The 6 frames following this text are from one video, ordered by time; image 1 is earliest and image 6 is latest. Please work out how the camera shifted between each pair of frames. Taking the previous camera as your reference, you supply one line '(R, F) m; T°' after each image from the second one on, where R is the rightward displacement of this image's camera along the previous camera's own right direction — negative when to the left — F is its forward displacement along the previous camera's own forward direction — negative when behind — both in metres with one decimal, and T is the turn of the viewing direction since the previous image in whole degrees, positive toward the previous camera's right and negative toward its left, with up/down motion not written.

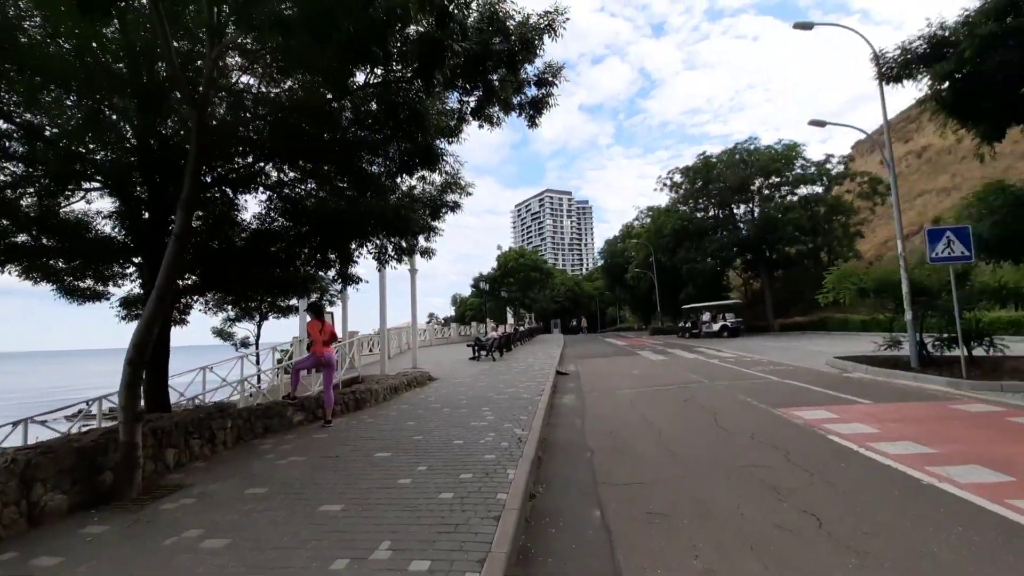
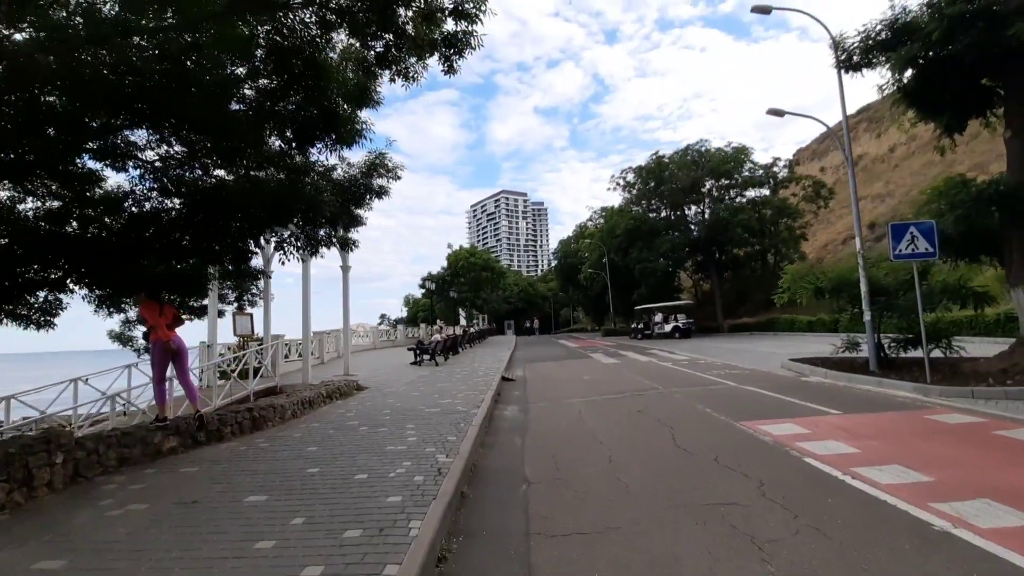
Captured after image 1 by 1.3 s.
(+0.4, +1.3) m; +5°
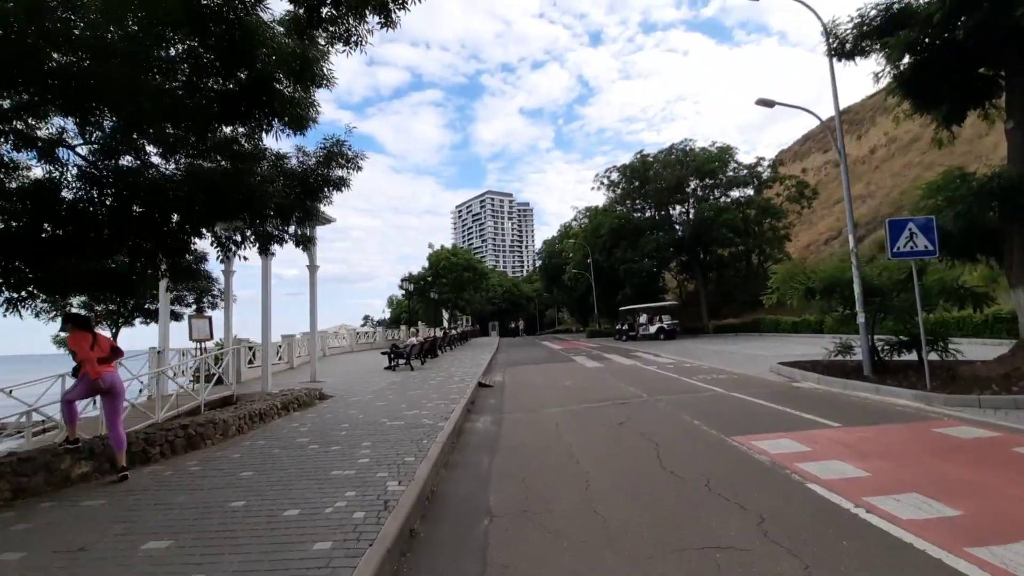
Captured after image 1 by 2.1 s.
(+0.3, +0.8) m; +2°
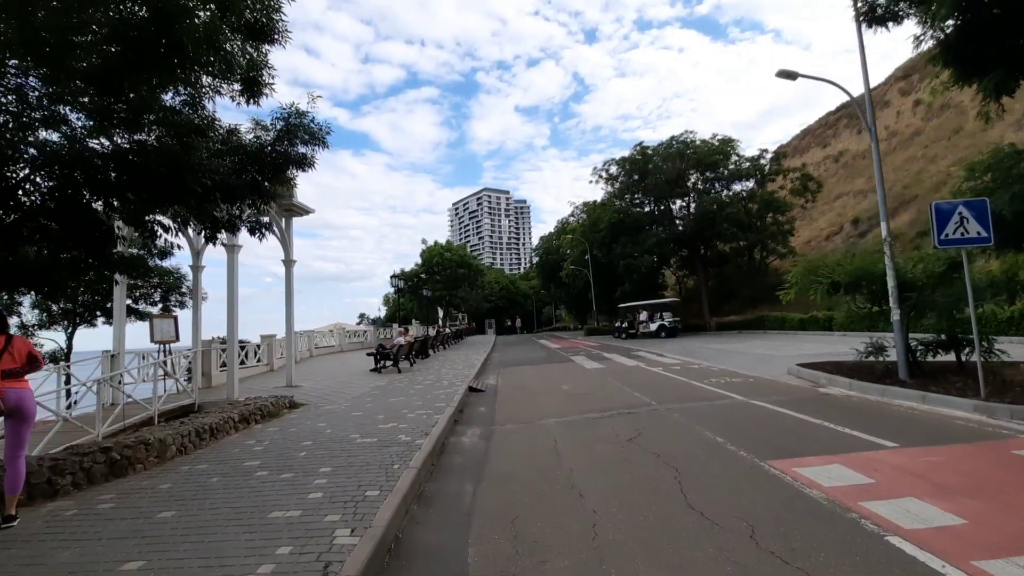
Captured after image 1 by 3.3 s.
(+0.1, +1.3) m; 0°
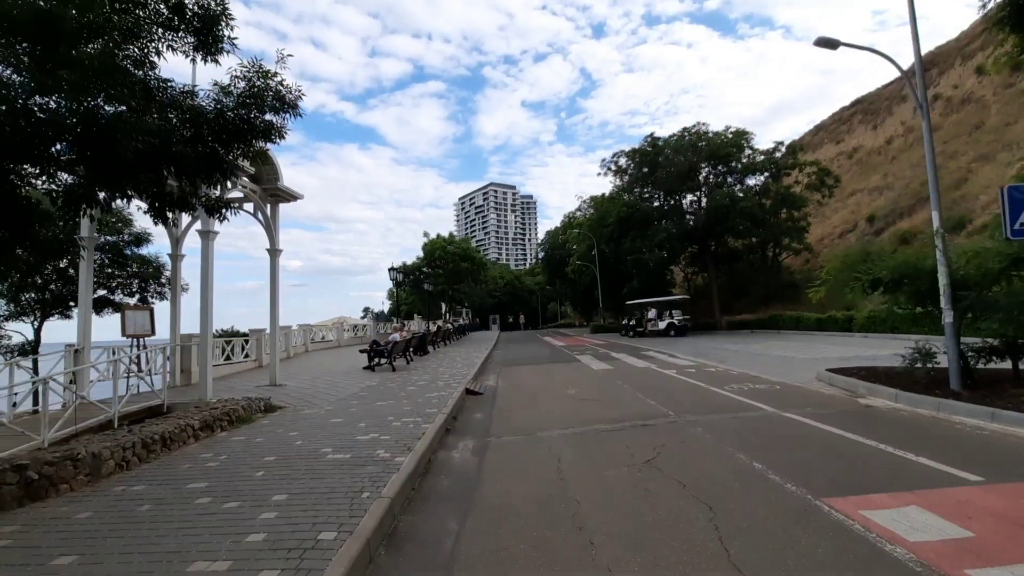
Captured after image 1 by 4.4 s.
(+0.1, +1.1) m; -1°
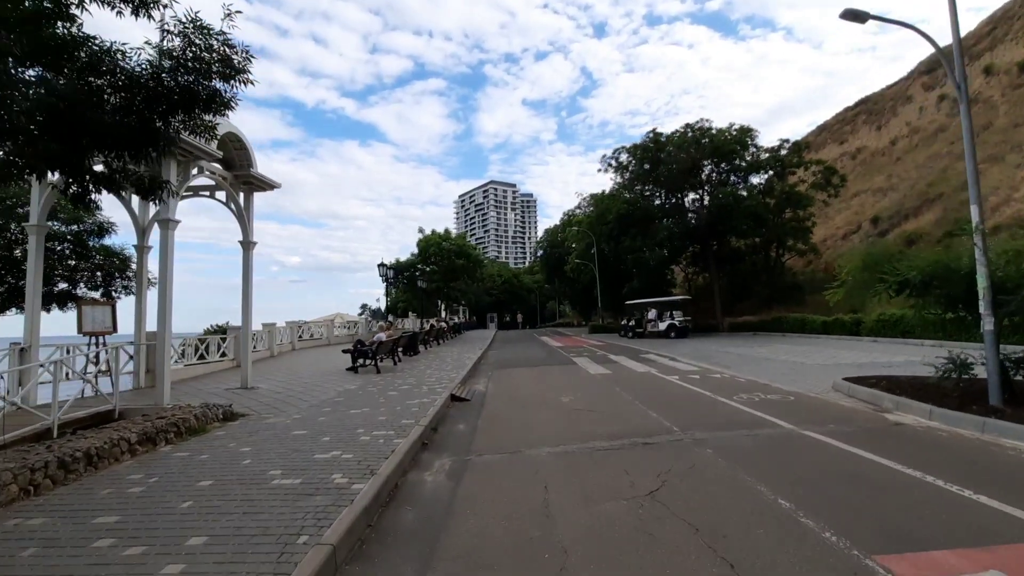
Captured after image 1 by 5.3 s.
(+0.2, +1.0) m; 0°
